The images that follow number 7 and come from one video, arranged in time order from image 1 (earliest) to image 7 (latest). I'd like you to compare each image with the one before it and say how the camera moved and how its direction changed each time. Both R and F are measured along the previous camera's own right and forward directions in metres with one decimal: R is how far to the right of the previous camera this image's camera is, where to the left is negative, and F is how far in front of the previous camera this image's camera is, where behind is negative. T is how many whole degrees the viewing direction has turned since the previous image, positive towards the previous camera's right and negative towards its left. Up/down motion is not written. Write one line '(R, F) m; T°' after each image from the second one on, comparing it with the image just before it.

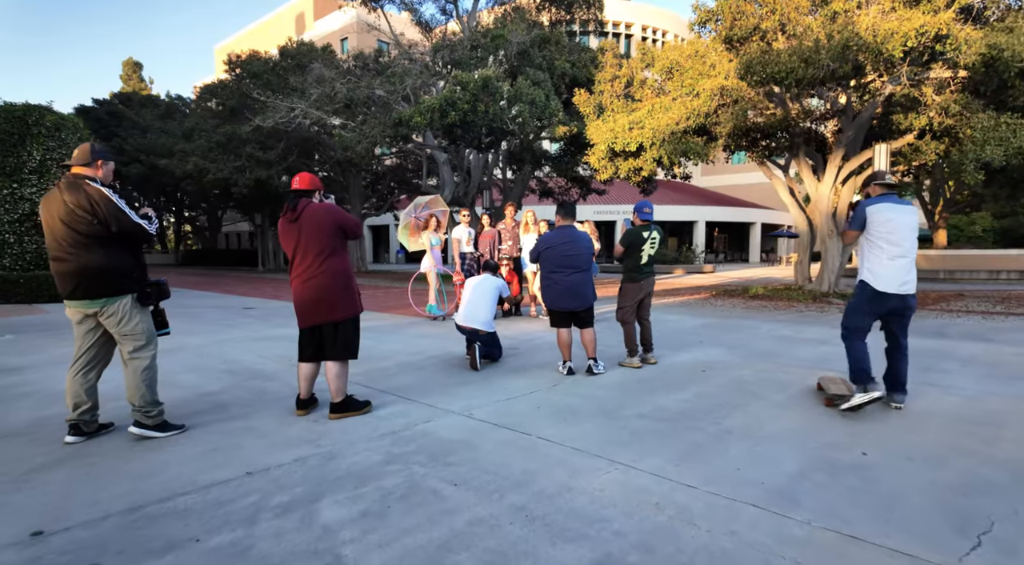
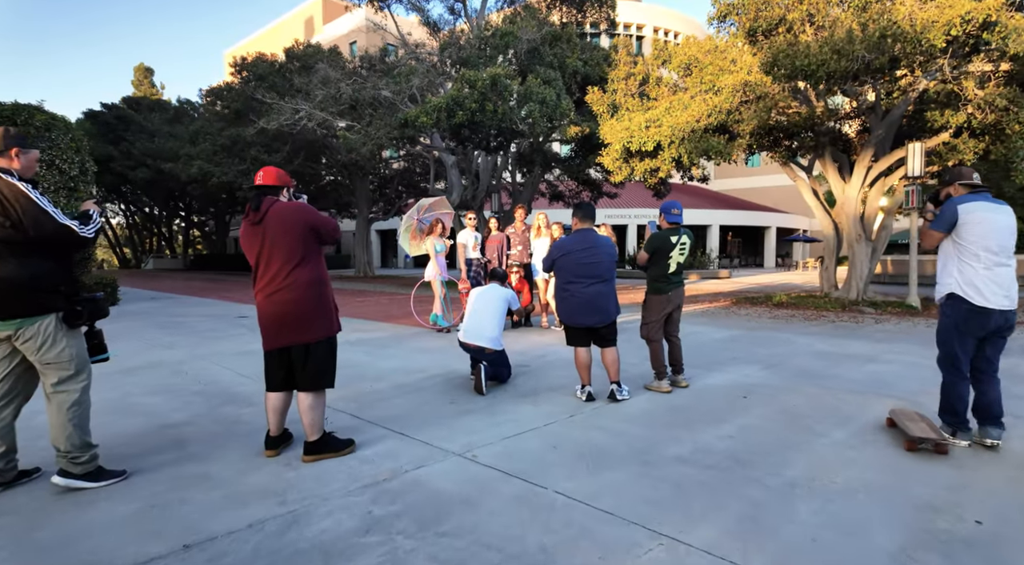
(0.0, +0.7) m; -1°
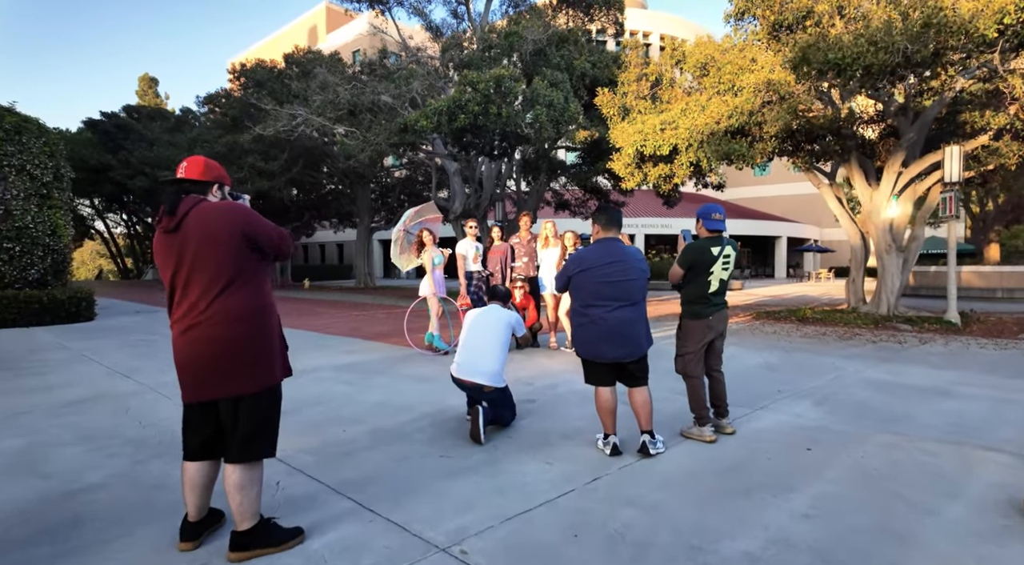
(0.0, +1.0) m; 0°
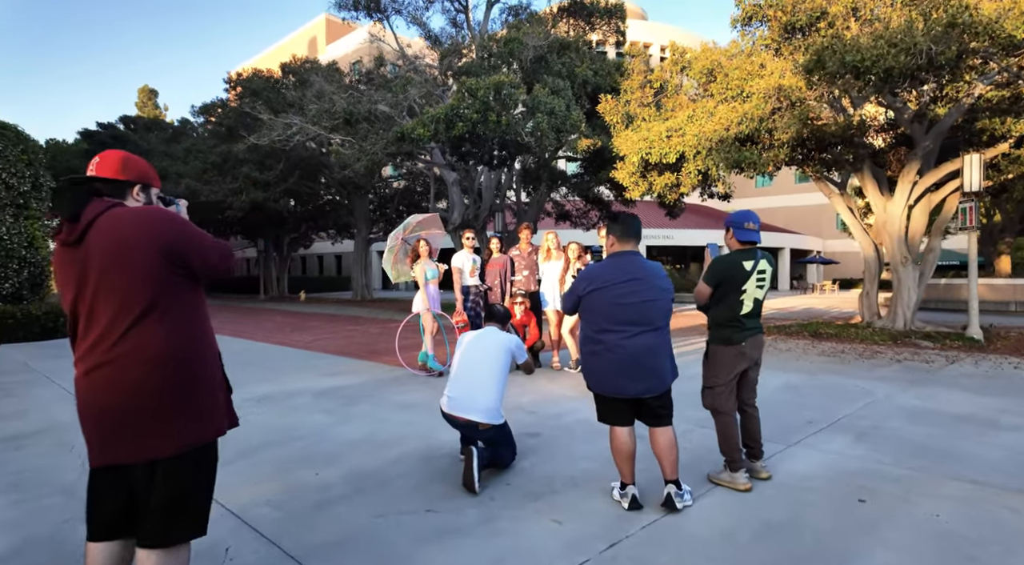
(0.0, +0.6) m; 0°
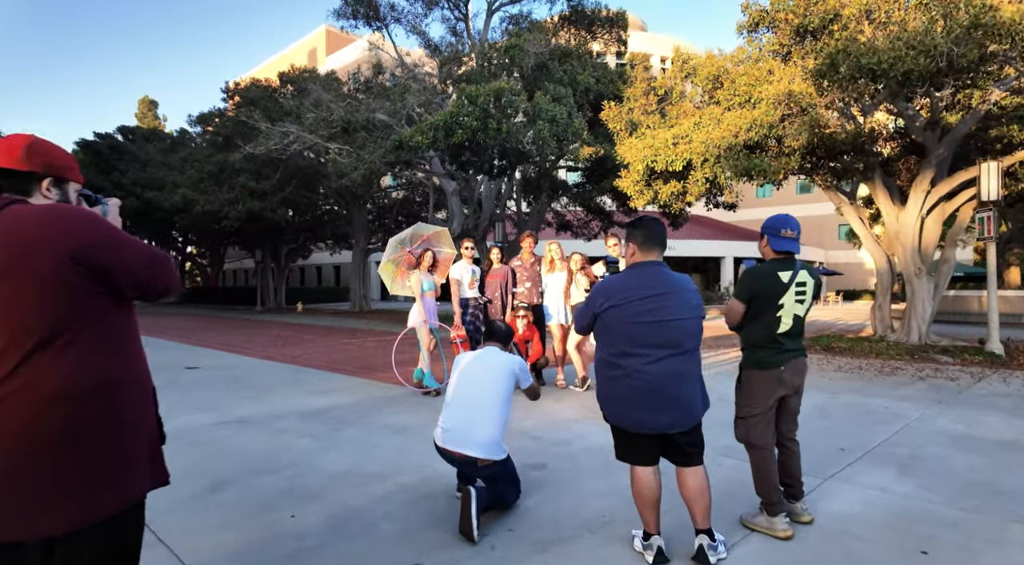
(0.0, +0.5) m; 0°
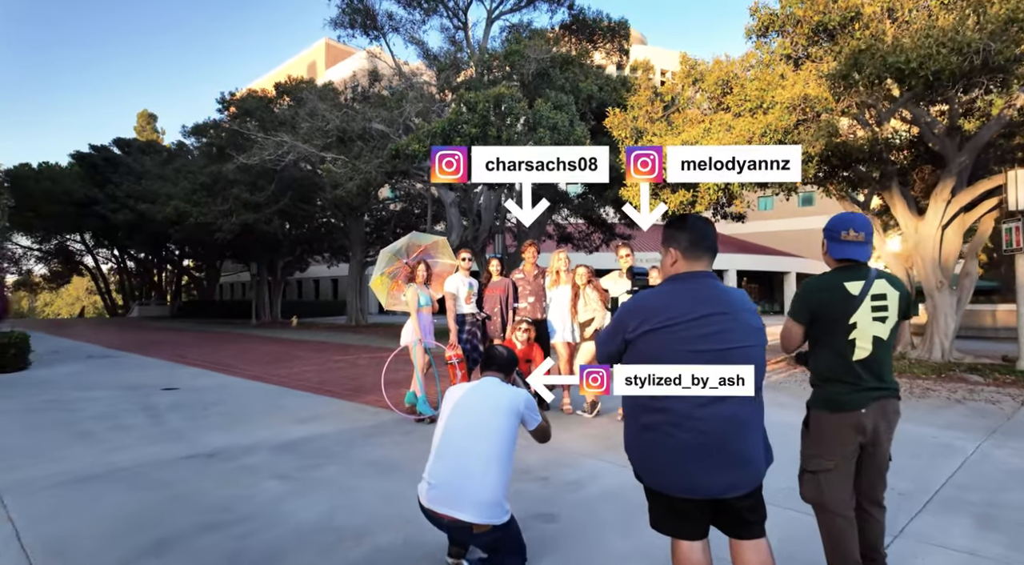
(0.0, +0.7) m; 0°
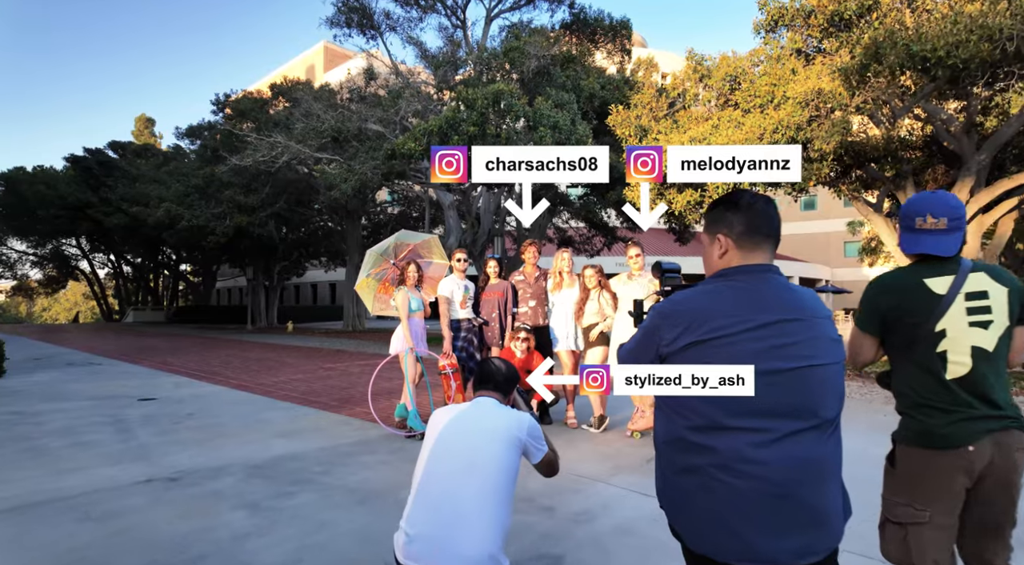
(0.0, +0.5) m; 0°
